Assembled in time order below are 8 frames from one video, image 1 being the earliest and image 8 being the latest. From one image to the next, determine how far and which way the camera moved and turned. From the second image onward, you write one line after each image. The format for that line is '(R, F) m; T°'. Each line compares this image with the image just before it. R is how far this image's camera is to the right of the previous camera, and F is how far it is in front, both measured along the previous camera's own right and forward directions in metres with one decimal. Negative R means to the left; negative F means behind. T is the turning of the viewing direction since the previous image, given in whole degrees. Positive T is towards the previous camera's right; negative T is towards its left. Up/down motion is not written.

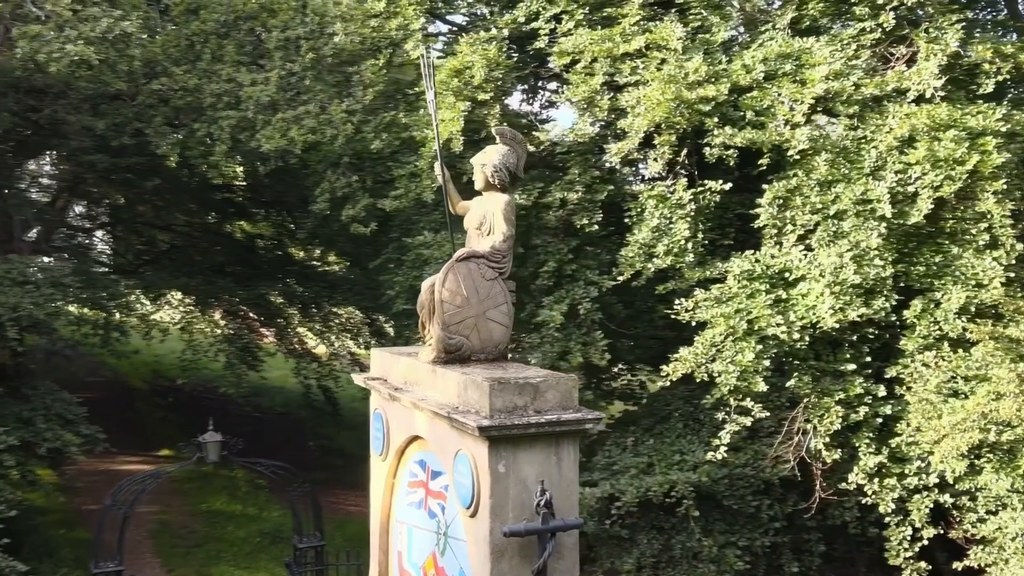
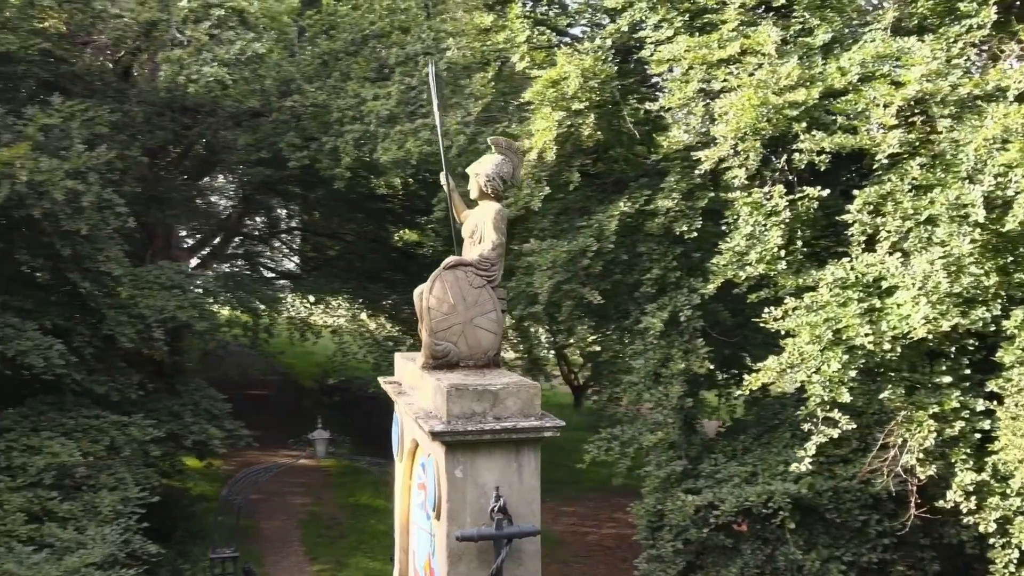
(+0.7, -0.1) m; -10°
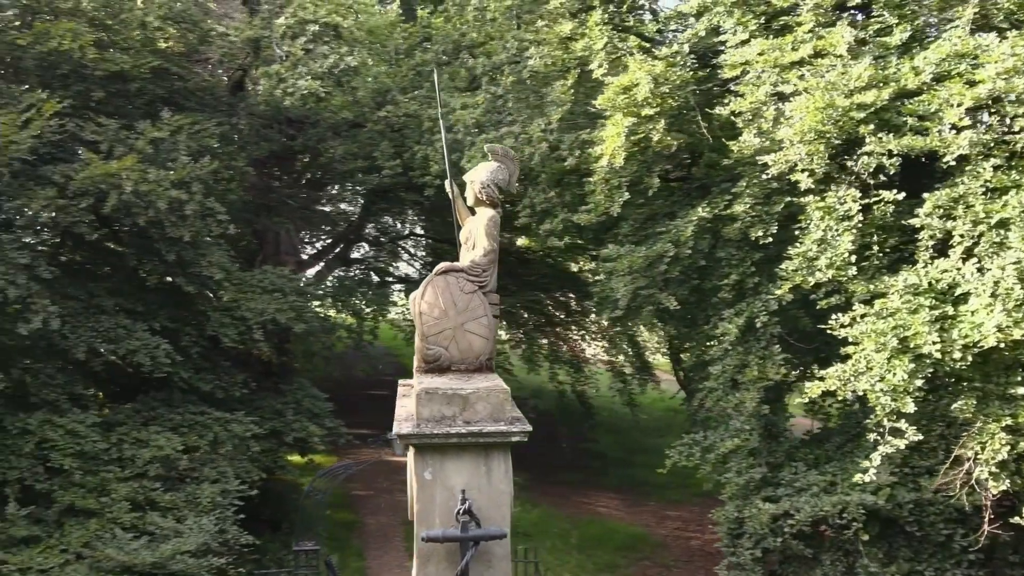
(+0.5, -0.1) m; -7°
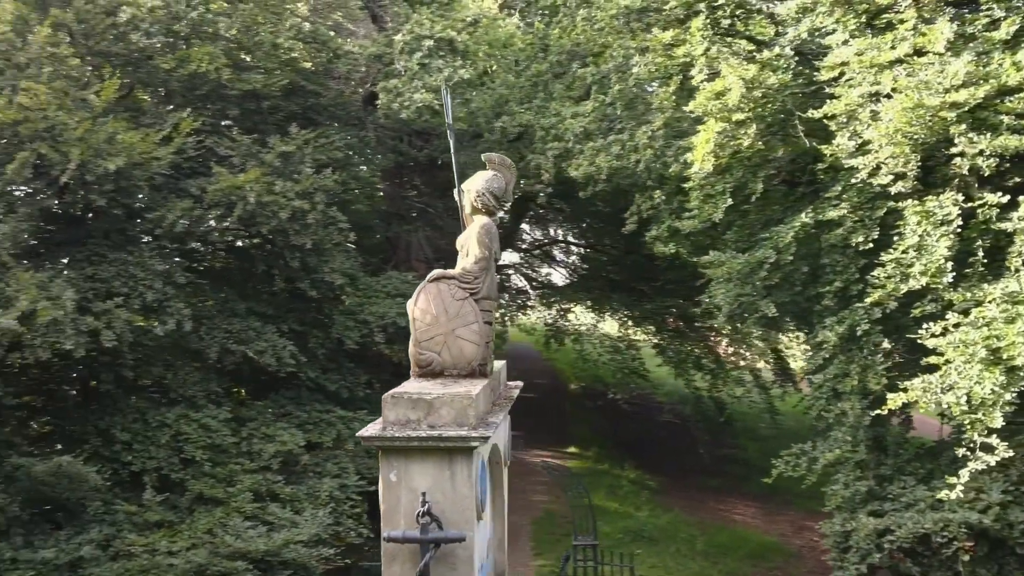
(+0.7, -0.1) m; -10°
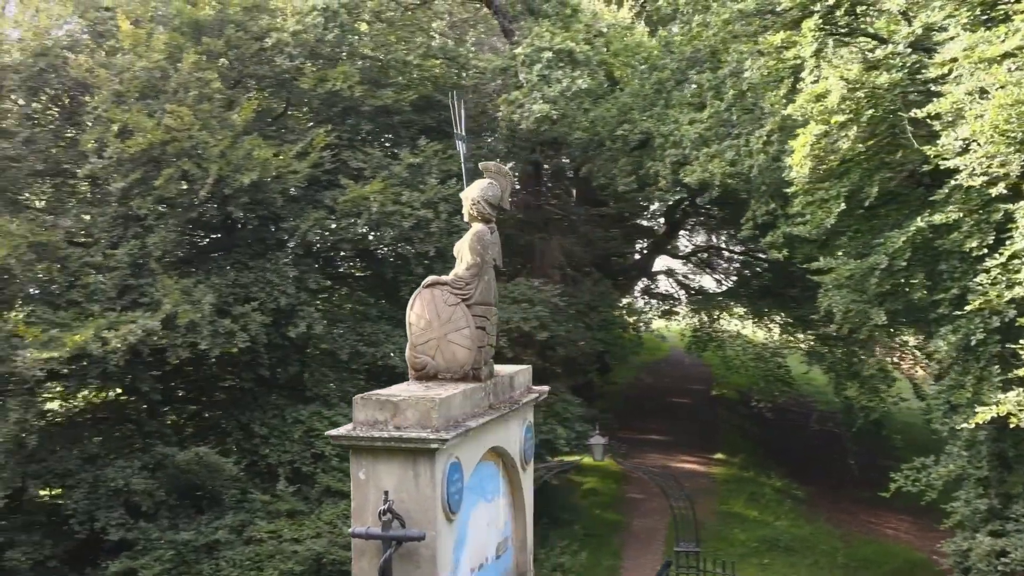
(+0.8, -0.1) m; -11°
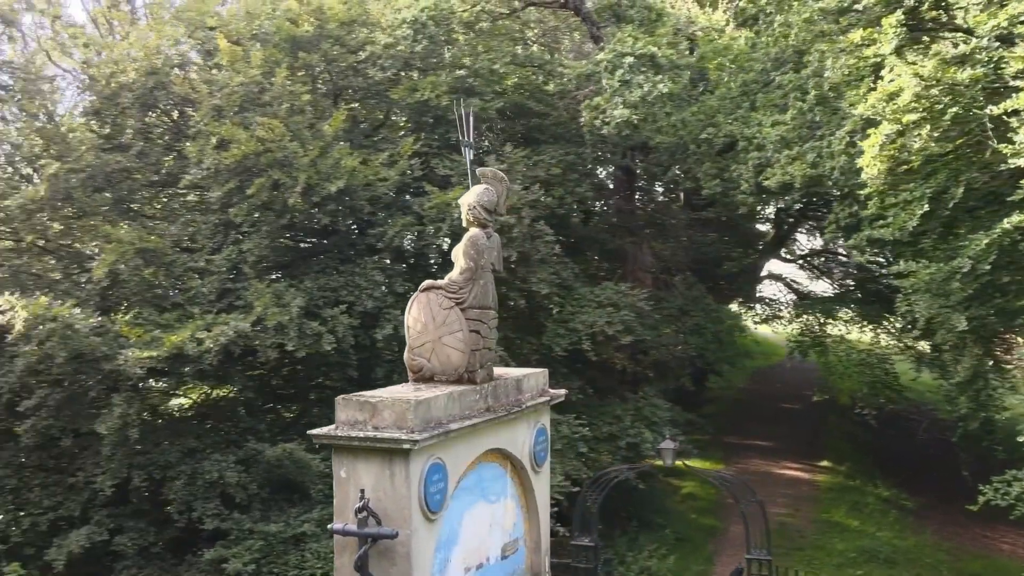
(+0.6, -0.1) m; -8°
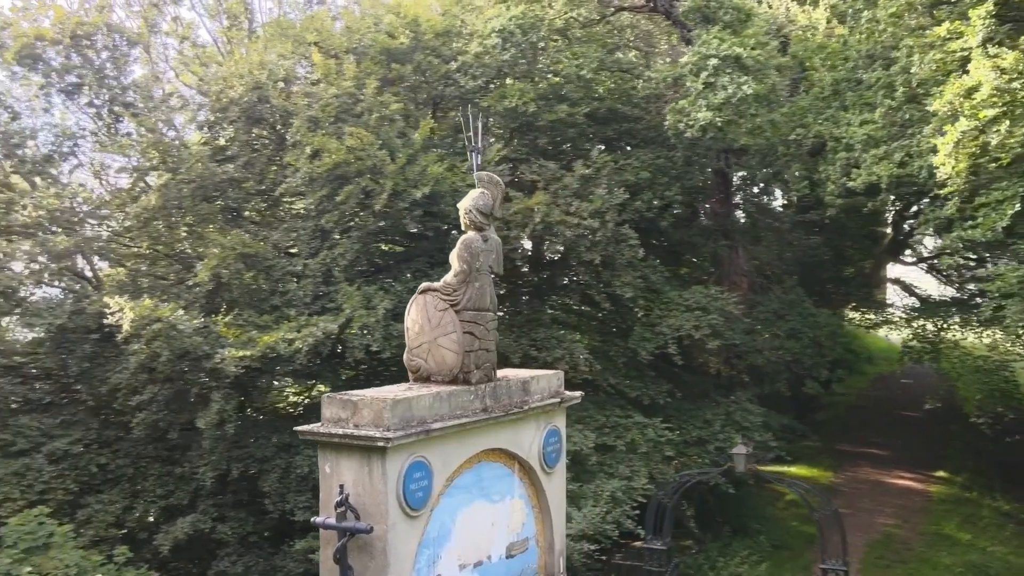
(+0.7, -0.1) m; -8°
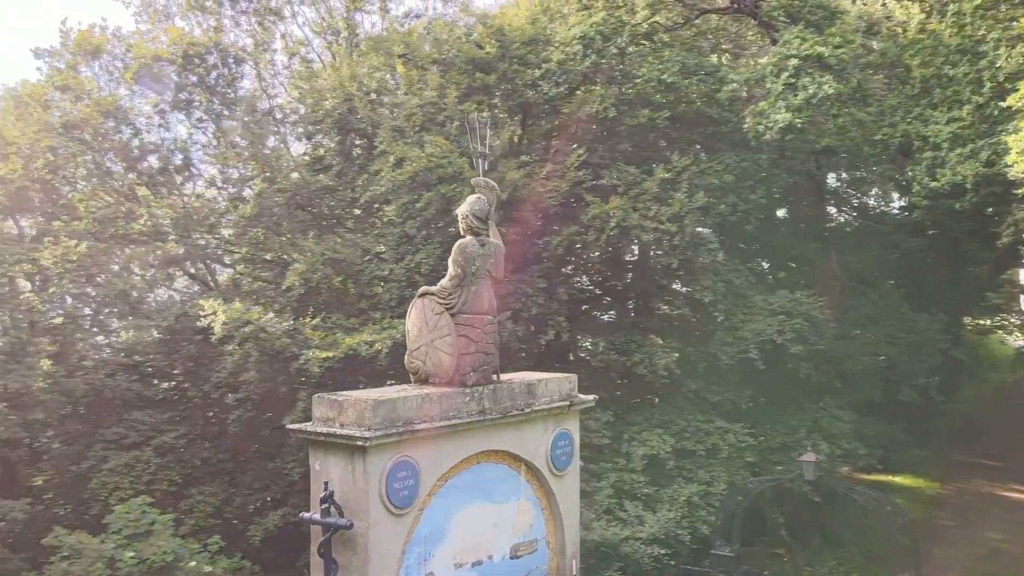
(+0.7, -0.1) m; -8°
